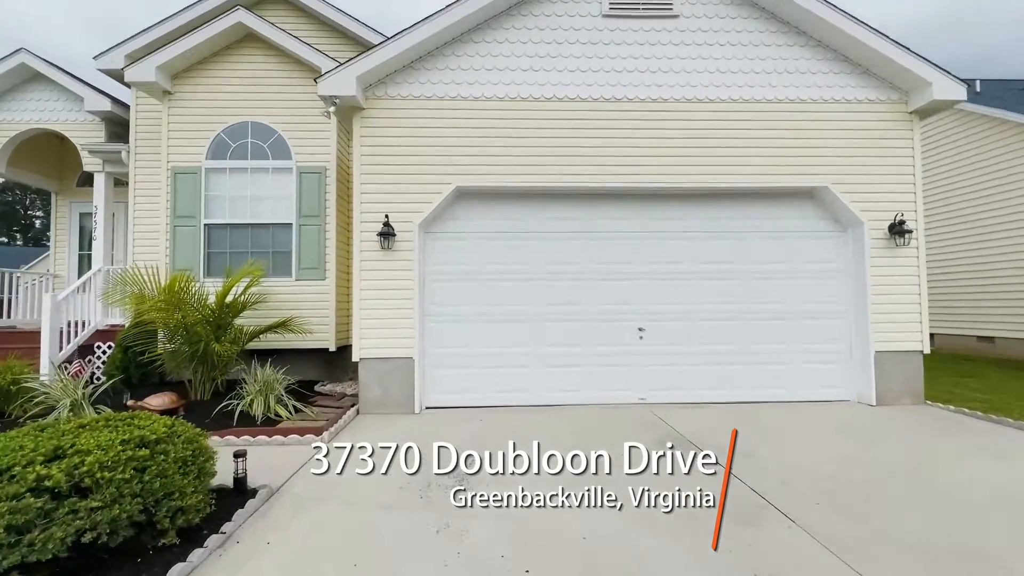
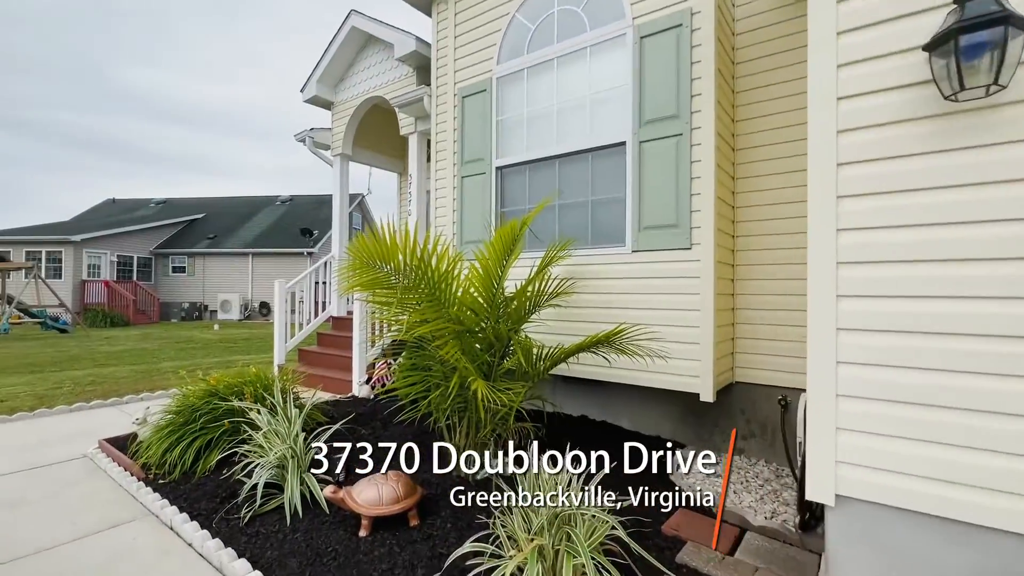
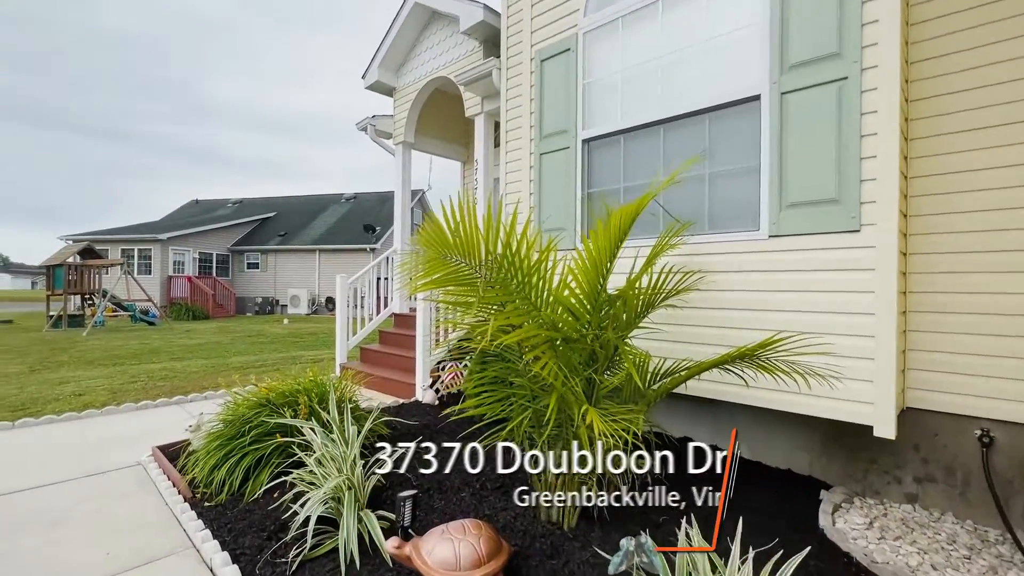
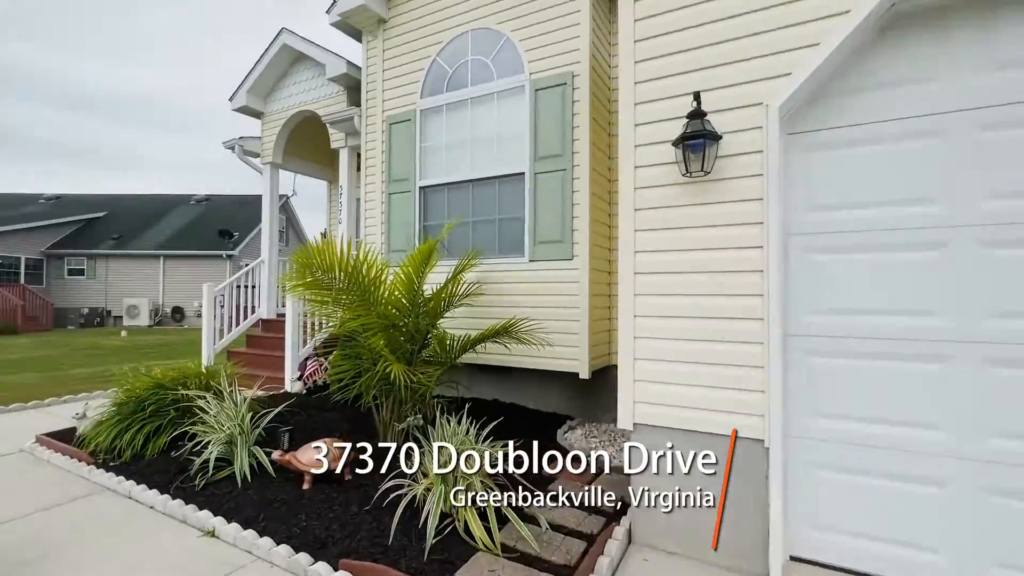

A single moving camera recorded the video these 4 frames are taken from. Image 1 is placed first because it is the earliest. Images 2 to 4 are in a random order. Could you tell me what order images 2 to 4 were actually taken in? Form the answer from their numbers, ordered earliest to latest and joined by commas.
4, 2, 3
